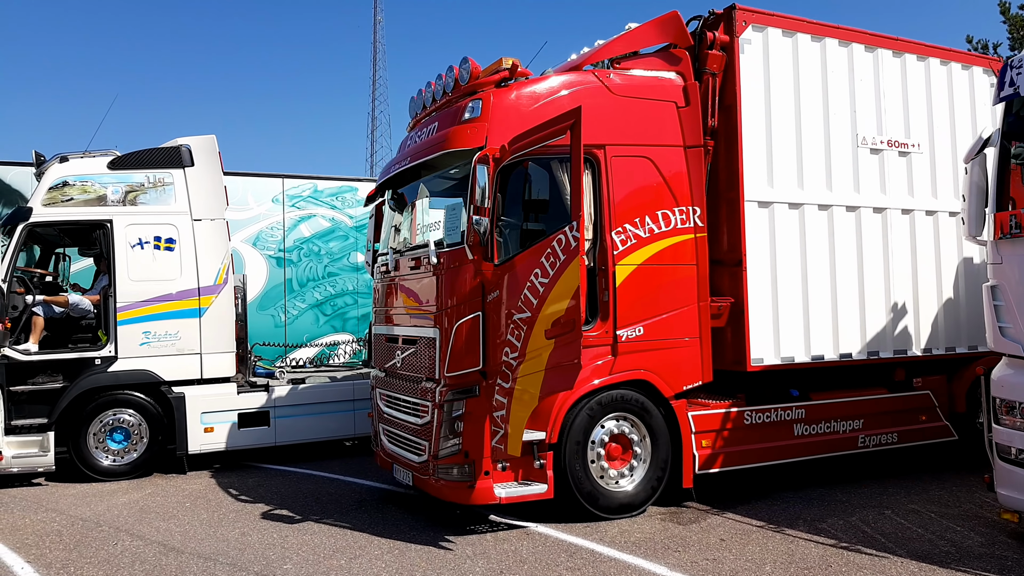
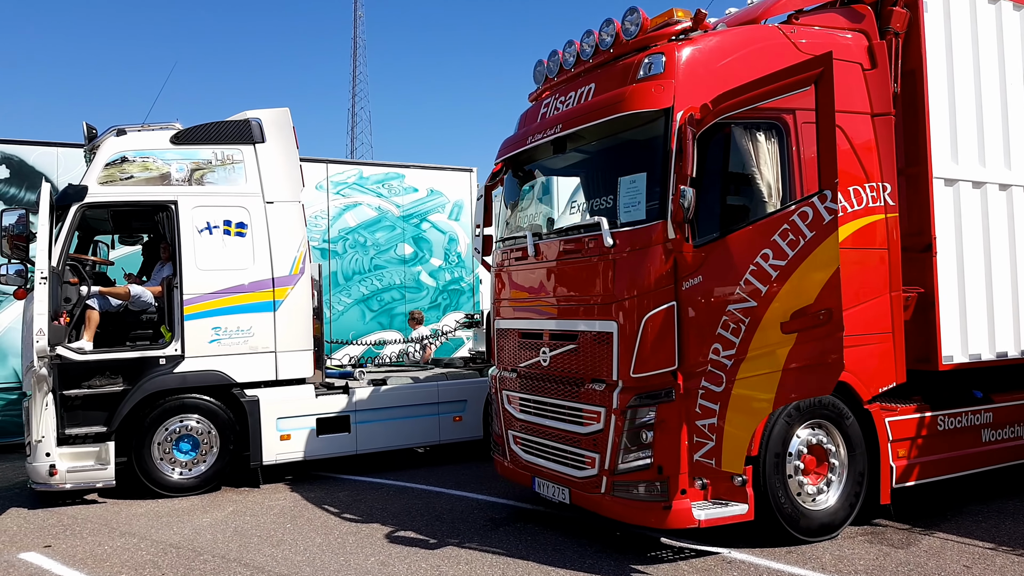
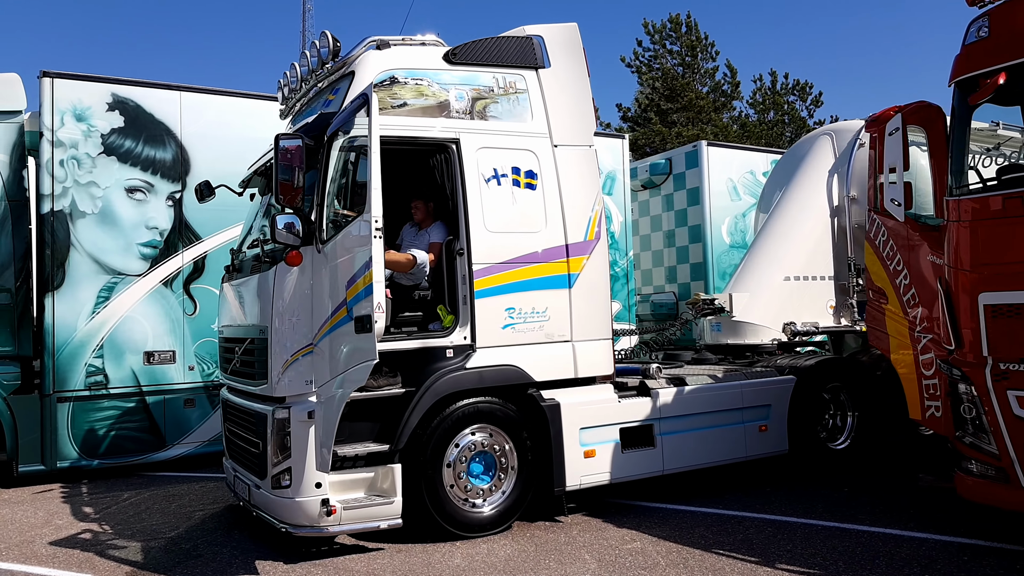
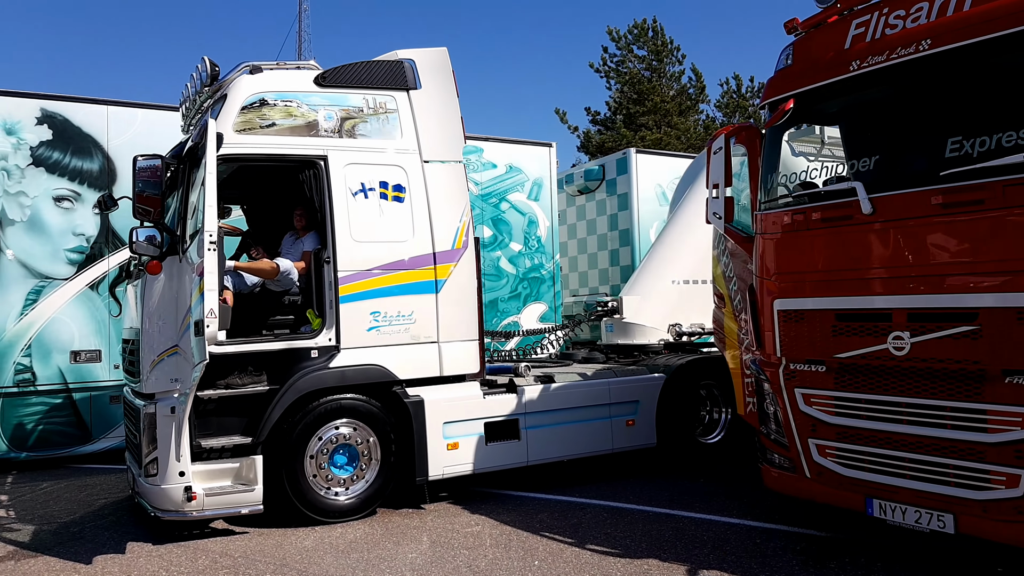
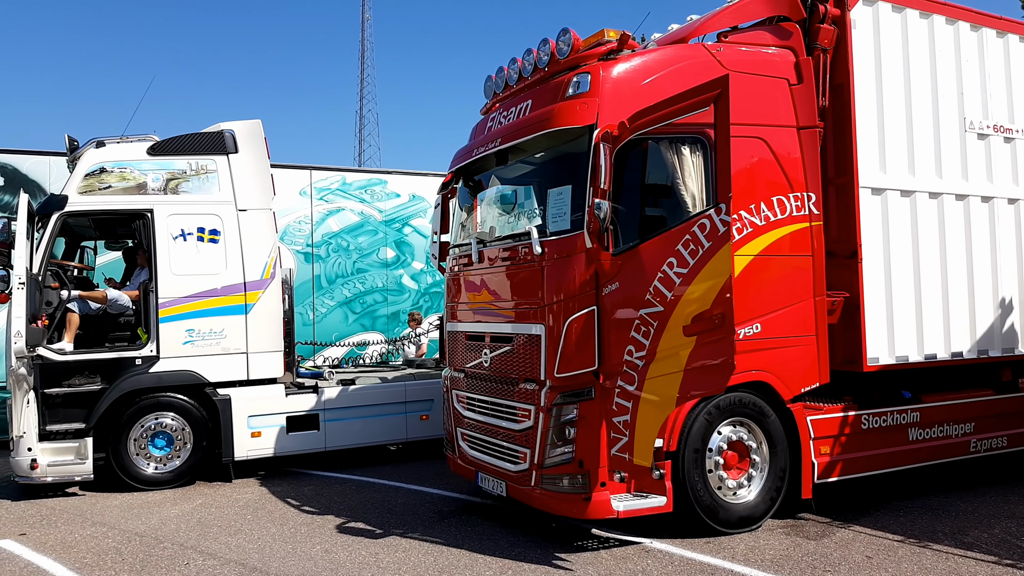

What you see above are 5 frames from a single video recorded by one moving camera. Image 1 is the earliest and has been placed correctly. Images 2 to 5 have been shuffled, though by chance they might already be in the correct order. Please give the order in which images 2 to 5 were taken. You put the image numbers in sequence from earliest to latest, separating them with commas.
5, 2, 4, 3
